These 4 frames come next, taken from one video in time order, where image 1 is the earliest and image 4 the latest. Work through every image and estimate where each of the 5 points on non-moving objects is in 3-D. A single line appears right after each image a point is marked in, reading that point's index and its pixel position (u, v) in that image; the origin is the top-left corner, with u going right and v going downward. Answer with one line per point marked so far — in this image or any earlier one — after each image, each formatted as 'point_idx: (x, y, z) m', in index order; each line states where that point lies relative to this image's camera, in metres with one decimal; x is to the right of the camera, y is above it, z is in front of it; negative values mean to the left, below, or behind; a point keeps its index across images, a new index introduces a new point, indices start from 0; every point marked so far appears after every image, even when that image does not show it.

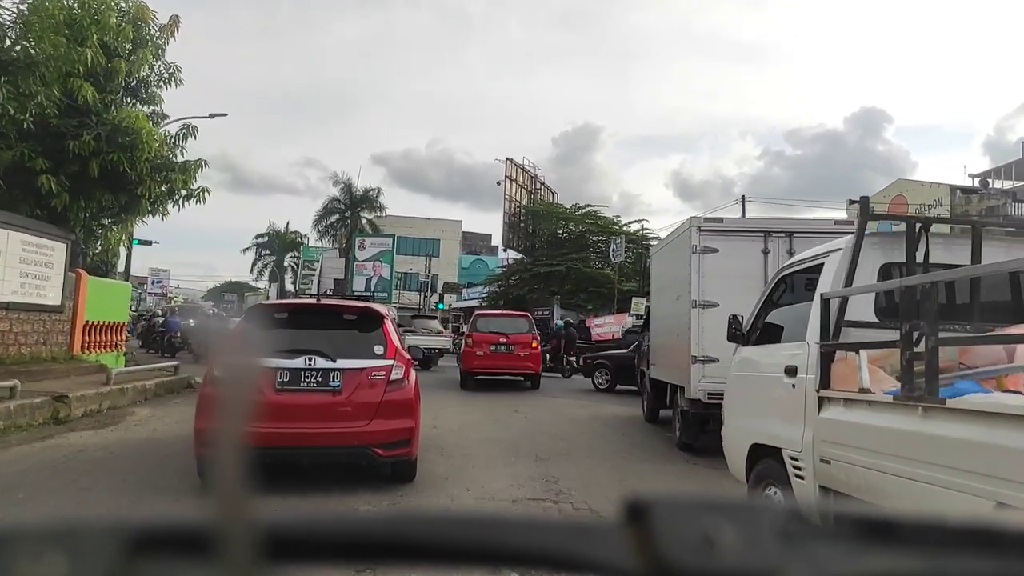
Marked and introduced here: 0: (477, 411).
0: (-0.5, -1.6, +10.1) m
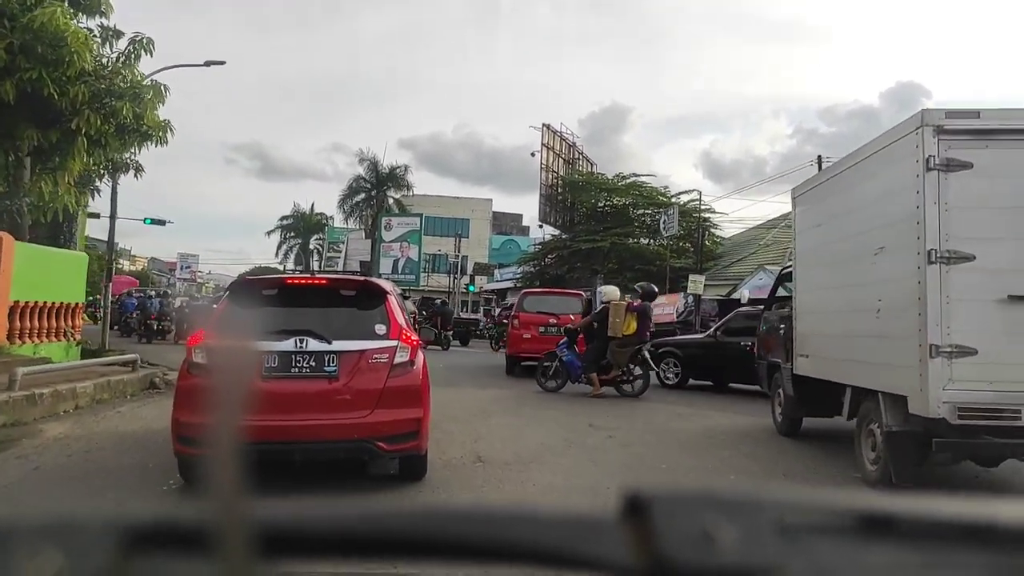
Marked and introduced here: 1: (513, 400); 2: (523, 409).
0: (0.0, -1.4, +9.4) m
1: (0.0, -1.4, +10.1) m
2: (+0.1, -1.4, +9.4) m
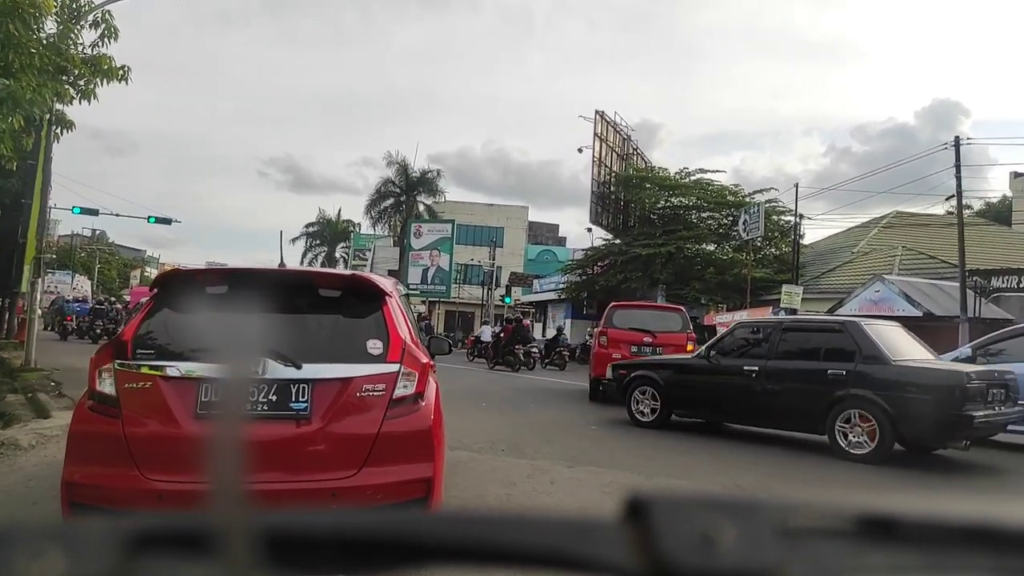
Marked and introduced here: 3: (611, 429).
0: (+0.4, -1.5, +8.3) m
1: (+0.5, -1.6, +9.0) m
2: (+0.5, -1.5, +8.3) m
3: (+1.3, -1.6, +9.4) m
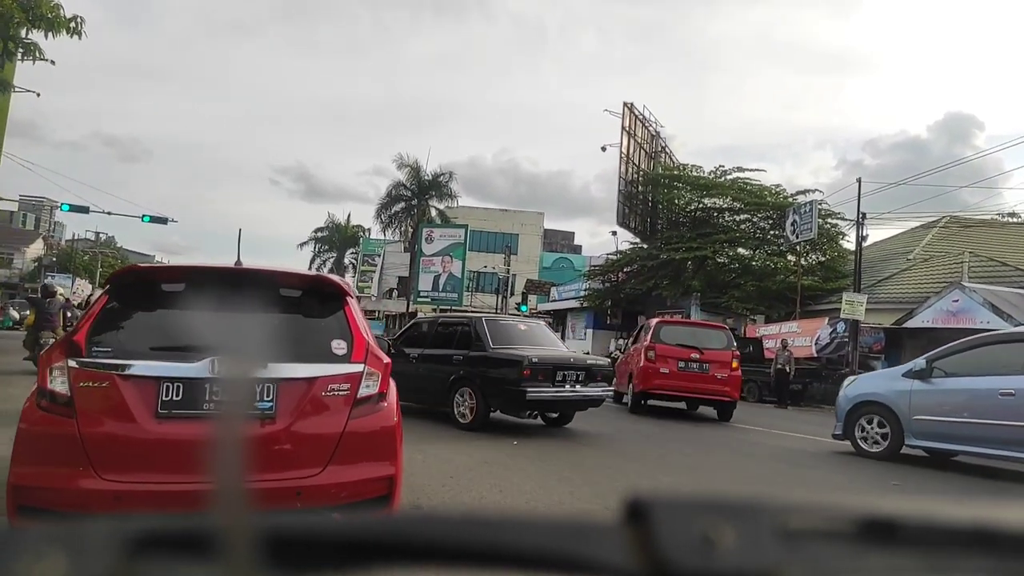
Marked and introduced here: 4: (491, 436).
0: (+0.6, -1.6, +7.7) m
1: (+0.7, -1.7, +8.4) m
2: (+0.7, -1.6, +7.7) m
3: (+1.5, -1.7, +8.8) m
4: (-0.1, -1.5, +8.0) m
